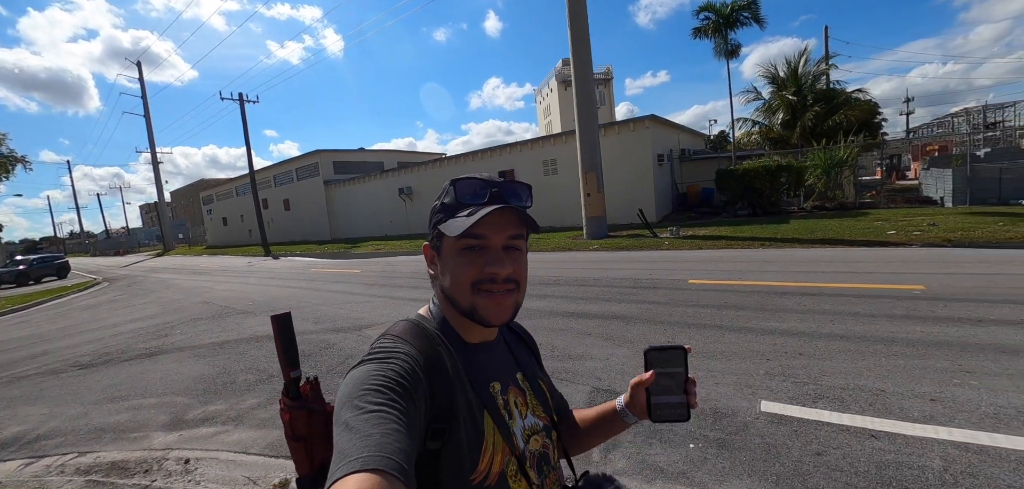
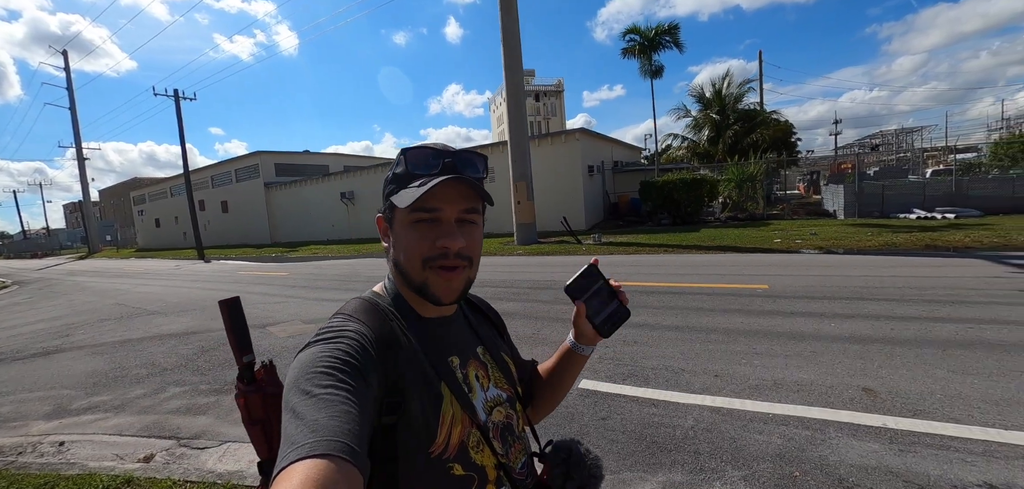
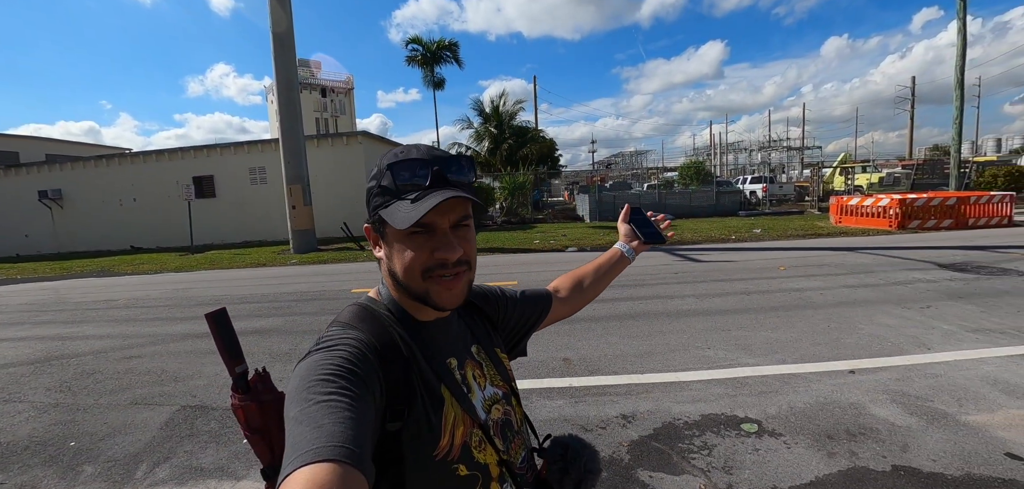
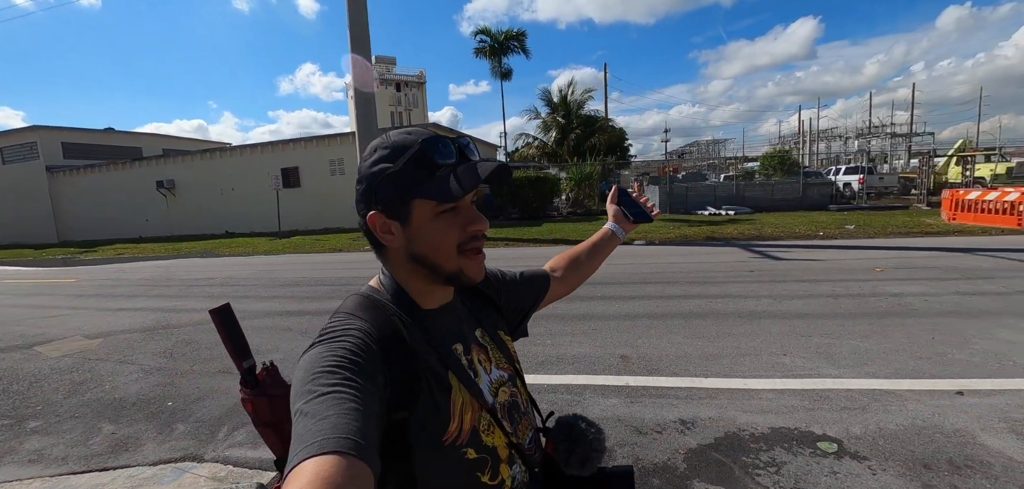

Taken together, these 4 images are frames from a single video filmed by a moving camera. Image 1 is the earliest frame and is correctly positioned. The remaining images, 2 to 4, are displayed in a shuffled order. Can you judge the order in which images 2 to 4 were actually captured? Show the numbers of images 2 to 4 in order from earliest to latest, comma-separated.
2, 4, 3
